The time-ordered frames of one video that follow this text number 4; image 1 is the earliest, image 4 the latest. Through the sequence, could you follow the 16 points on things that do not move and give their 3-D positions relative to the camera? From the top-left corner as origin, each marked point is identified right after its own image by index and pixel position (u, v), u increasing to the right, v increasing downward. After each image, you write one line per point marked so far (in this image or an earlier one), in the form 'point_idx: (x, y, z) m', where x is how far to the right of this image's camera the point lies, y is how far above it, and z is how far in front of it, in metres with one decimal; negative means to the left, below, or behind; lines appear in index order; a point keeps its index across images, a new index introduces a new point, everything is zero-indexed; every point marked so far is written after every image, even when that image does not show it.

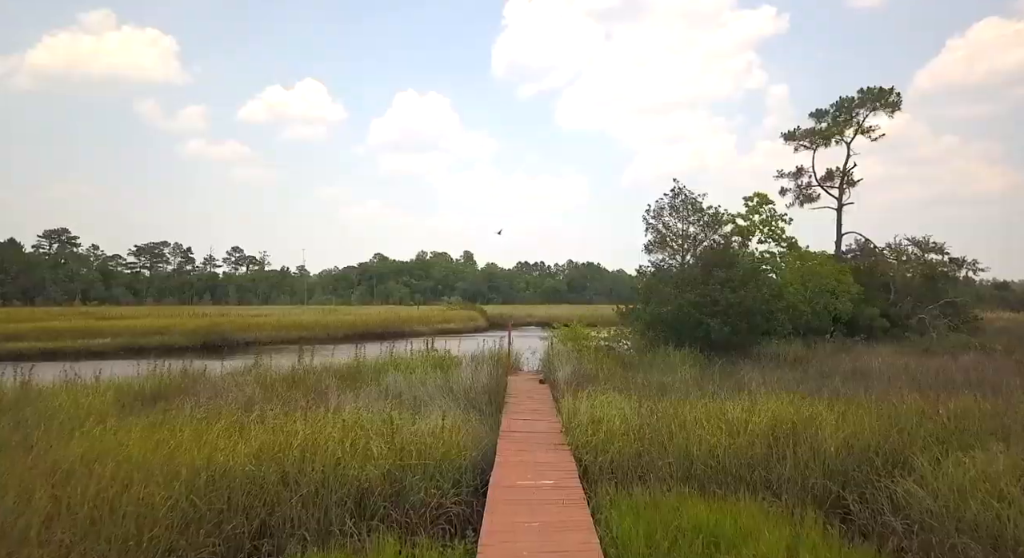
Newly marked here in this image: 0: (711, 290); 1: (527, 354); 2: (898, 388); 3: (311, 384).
0: (+4.4, -0.3, +15.3) m
1: (+0.4, -1.9, +16.2) m
2: (+5.1, -1.5, +9.1) m
3: (-2.7, -1.5, +9.2) m
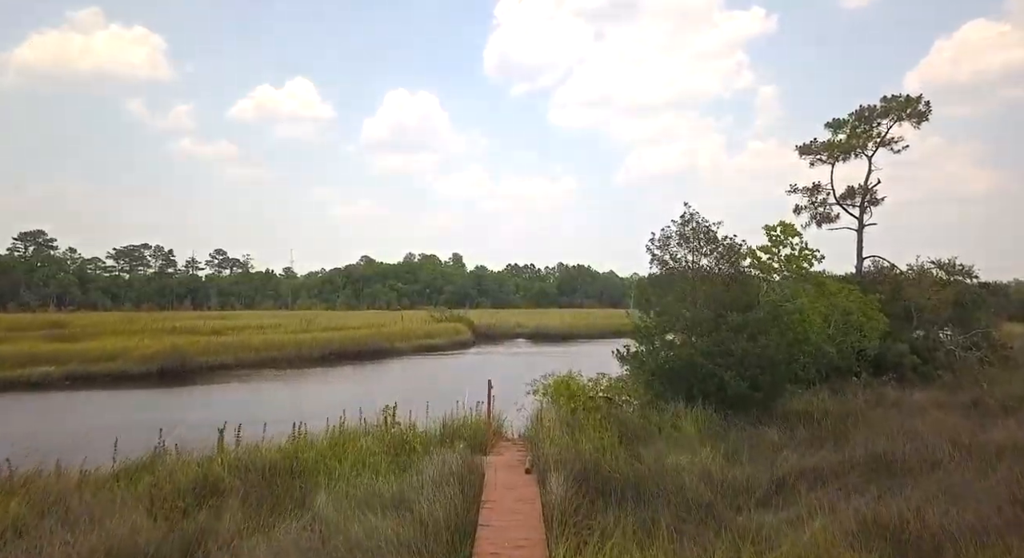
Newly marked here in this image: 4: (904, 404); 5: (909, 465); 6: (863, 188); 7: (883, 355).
0: (+4.0, -1.1, +13.0) m
1: (0.0, -2.8, +13.9) m
2: (+4.8, -2.3, +6.8) m
3: (-3.0, -2.3, +6.8) m
4: (+8.3, -2.7, +14.4) m
5: (+5.2, -2.4, +9.1) m
6: (+10.2, +2.6, +19.9) m
7: (+9.5, -2.0, +17.6) m
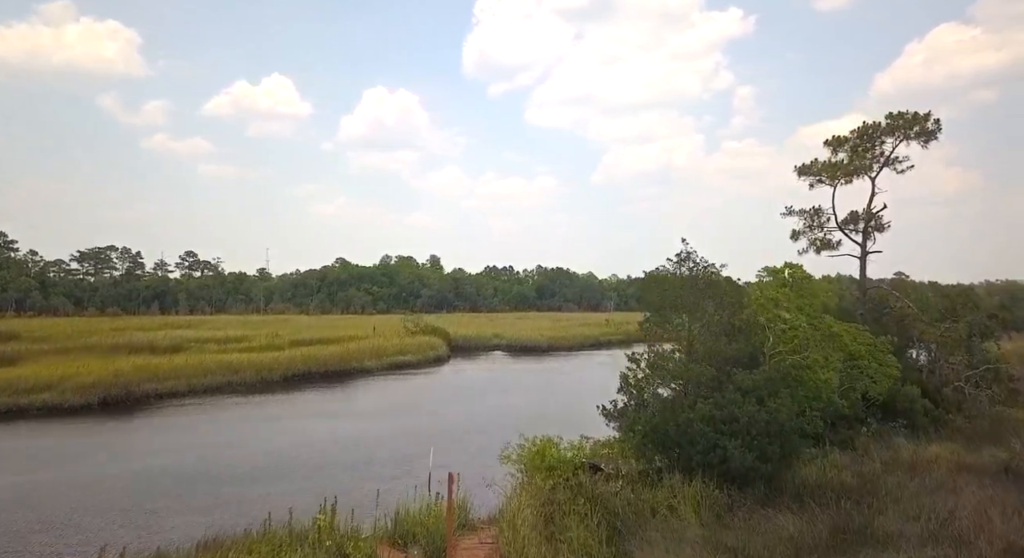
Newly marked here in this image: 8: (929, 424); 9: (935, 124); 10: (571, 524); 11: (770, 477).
0: (+3.5, -2.0, +11.2) m
1: (-0.5, -3.6, +12.0) m
2: (+4.5, -3.2, +5.0) m
3: (-3.3, -3.2, +4.8) m
4: (+7.7, -3.5, +12.8) m
5: (+4.8, -3.3, +7.3) m
6: (+9.5, +1.8, +18.3) m
7: (+8.9, -2.8, +16.0) m
8: (+9.7, -3.4, +16.0) m
9: (+10.9, +4.0, +17.7) m
10: (+0.8, -3.4, +9.6) m
11: (+4.2, -3.2, +11.3) m
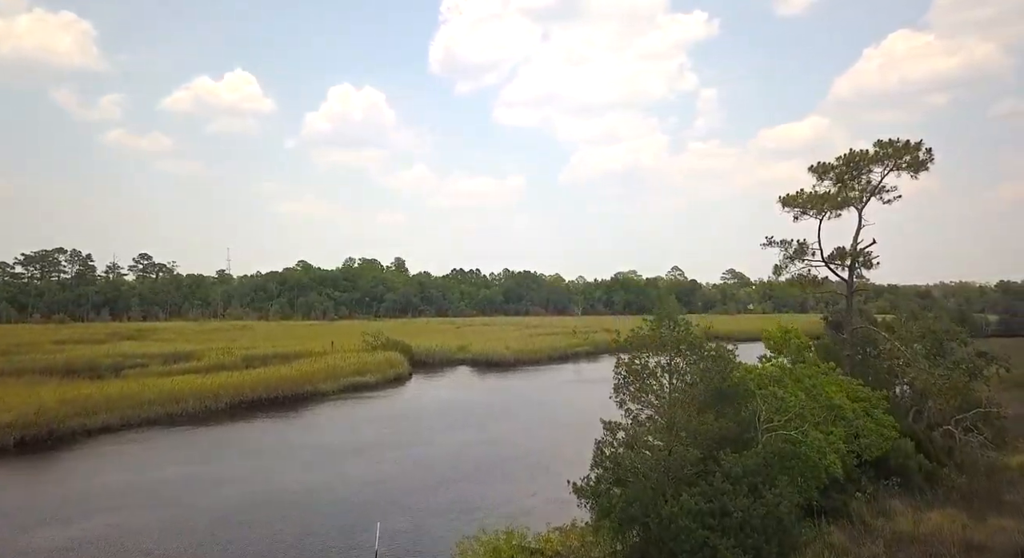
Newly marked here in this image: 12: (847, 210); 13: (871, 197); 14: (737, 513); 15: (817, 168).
0: (+2.9, -3.0, +9.6) m
1: (-1.2, -4.6, +10.2) m
2: (+4.2, -4.2, +3.5) m
3: (-3.6, -4.2, +3.0) m
4: (+7.0, -4.5, +11.4) m
5: (+4.4, -4.3, +5.8) m
6: (+8.5, +0.8, +17.0) m
7: (+8.0, -3.8, +14.7) m
8: (+8.8, -4.4, +14.7) m
9: (+10.0, +3.0, +16.5) m
10: (+0.3, -4.4, +7.9) m
11: (+3.6, -4.2, +9.7) m
12: (+8.4, +1.8, +17.3) m
13: (+9.2, +2.1, +17.5) m
14: (+3.1, -3.2, +9.4) m
15: (+7.9, +2.9, +17.8) m
